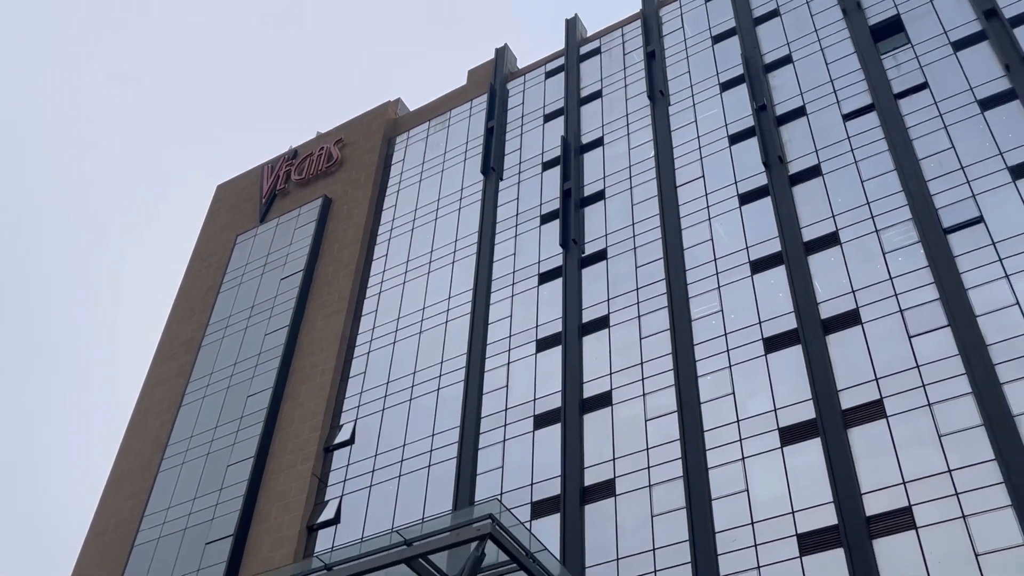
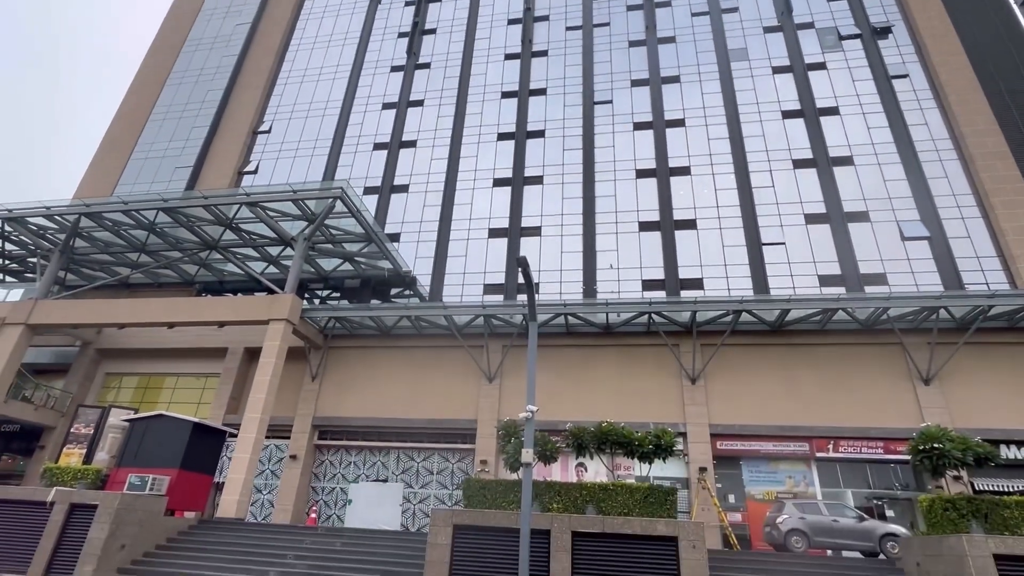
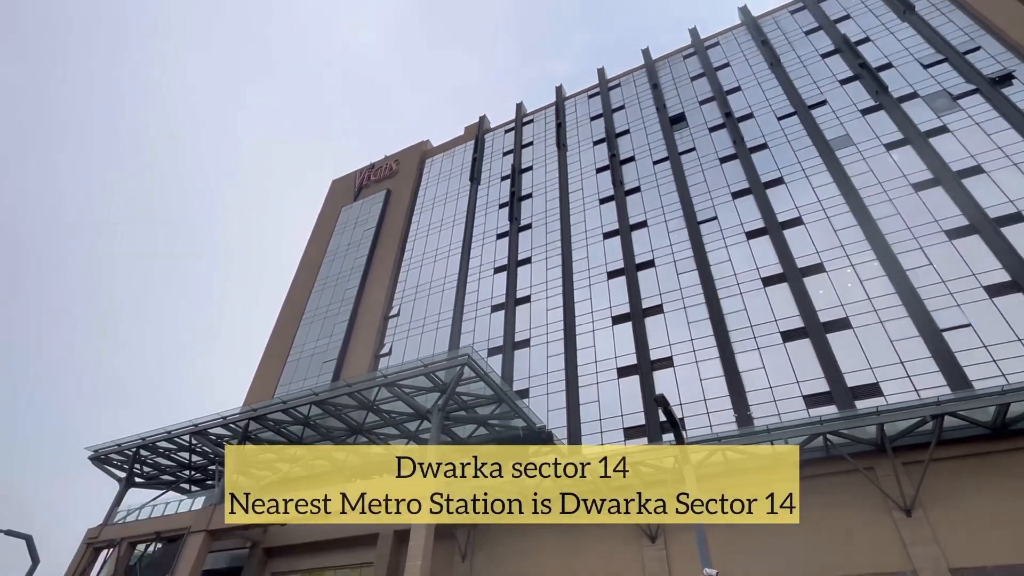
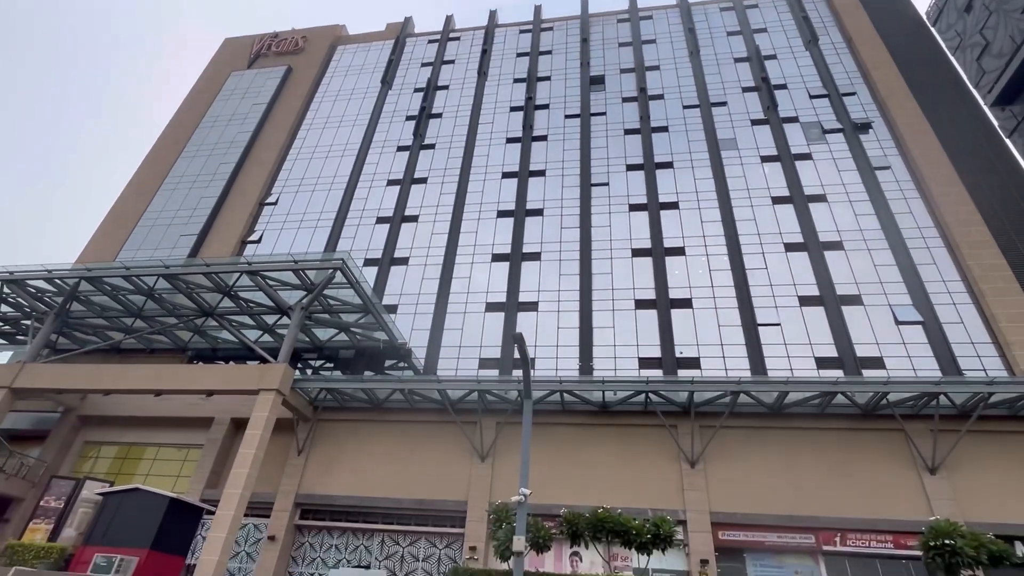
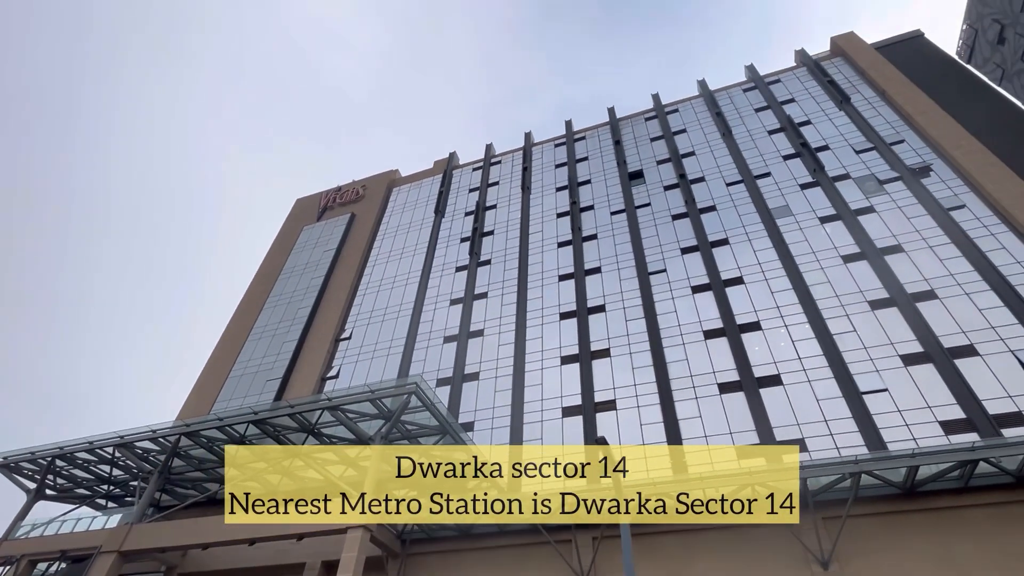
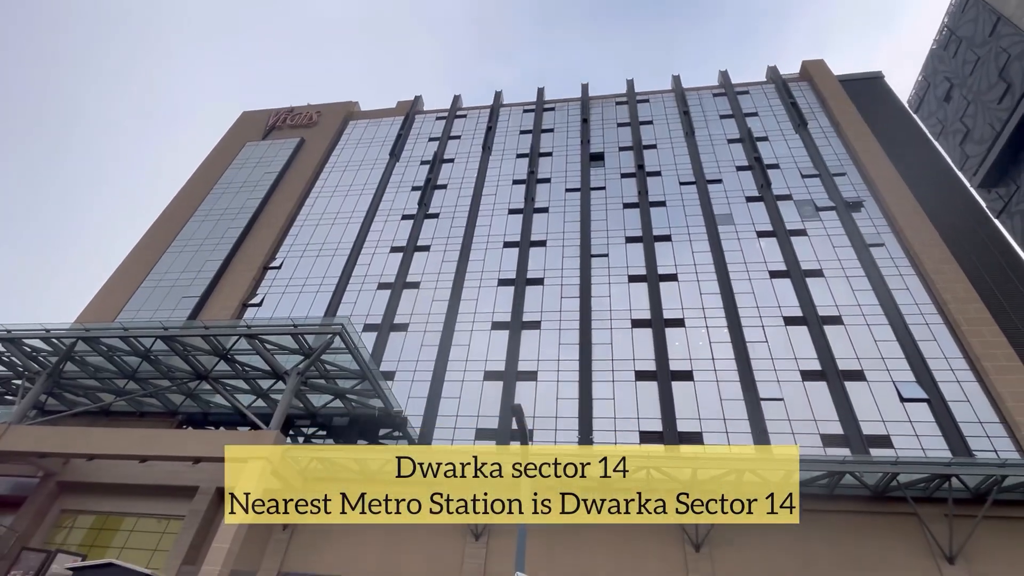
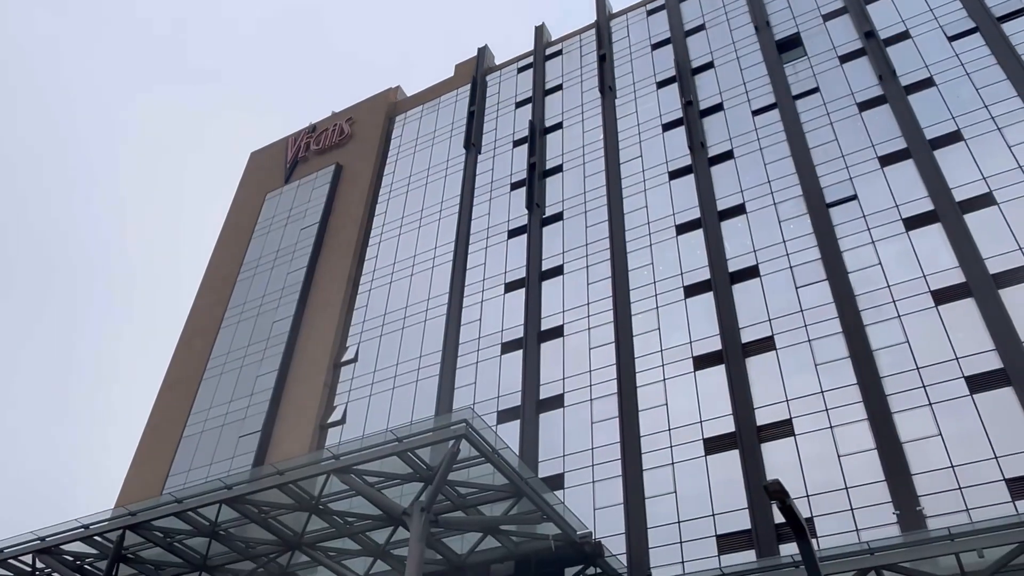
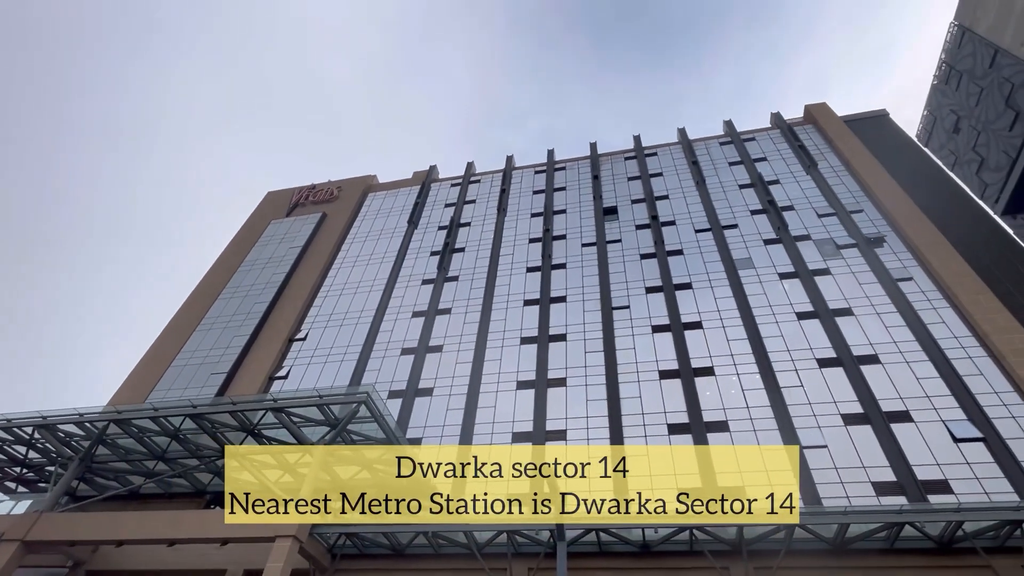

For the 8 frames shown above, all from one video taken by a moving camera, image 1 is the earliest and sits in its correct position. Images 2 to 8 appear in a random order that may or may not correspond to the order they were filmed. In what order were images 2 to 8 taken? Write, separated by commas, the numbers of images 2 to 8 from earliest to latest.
7, 3, 5, 8, 6, 4, 2
